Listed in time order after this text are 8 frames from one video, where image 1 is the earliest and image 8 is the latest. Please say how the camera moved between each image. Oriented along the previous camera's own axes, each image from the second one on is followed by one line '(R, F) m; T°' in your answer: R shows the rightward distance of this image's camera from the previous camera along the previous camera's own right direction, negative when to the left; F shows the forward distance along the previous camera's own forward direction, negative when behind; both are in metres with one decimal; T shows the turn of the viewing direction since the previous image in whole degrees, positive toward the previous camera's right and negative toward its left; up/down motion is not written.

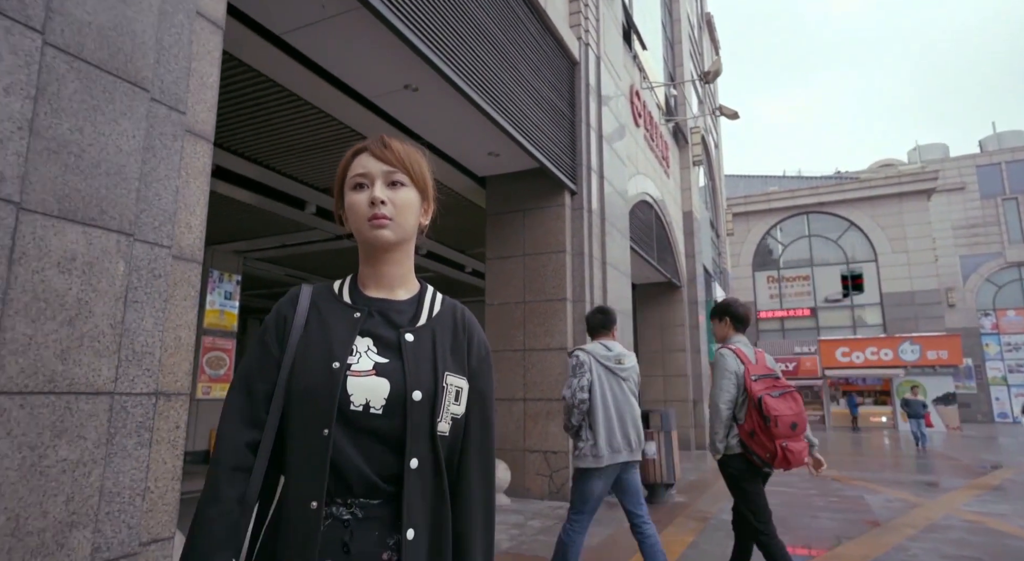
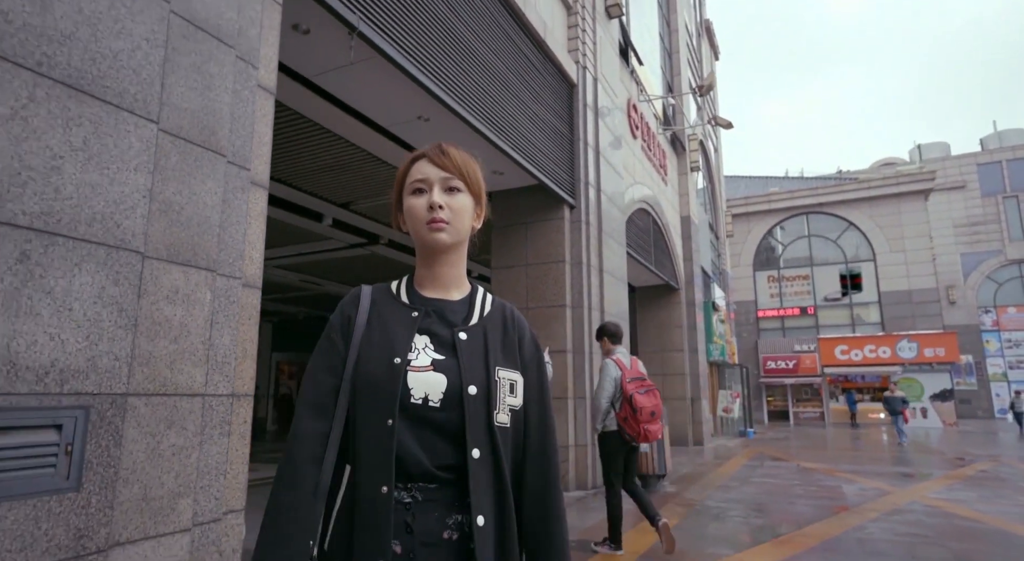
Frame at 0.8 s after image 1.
(0.0, -0.6) m; 0°
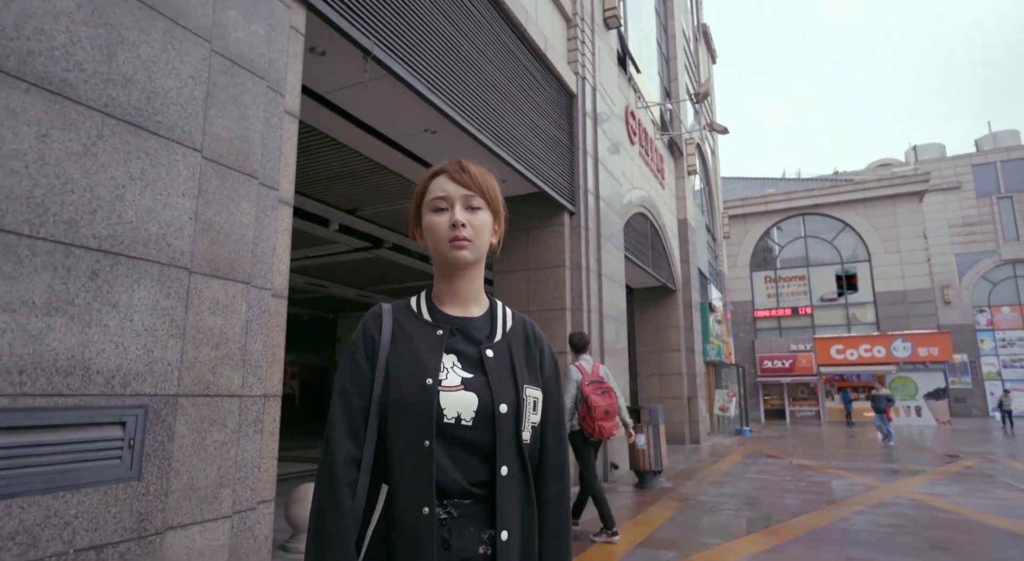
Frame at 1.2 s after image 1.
(0.0, -0.3) m; 0°
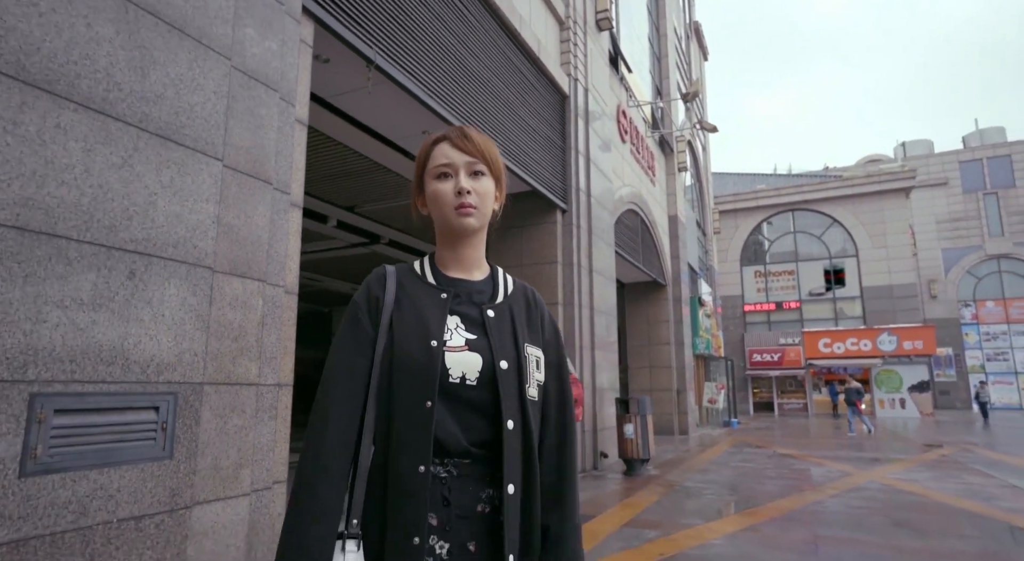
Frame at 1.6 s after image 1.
(0.0, -0.3) m; +1°
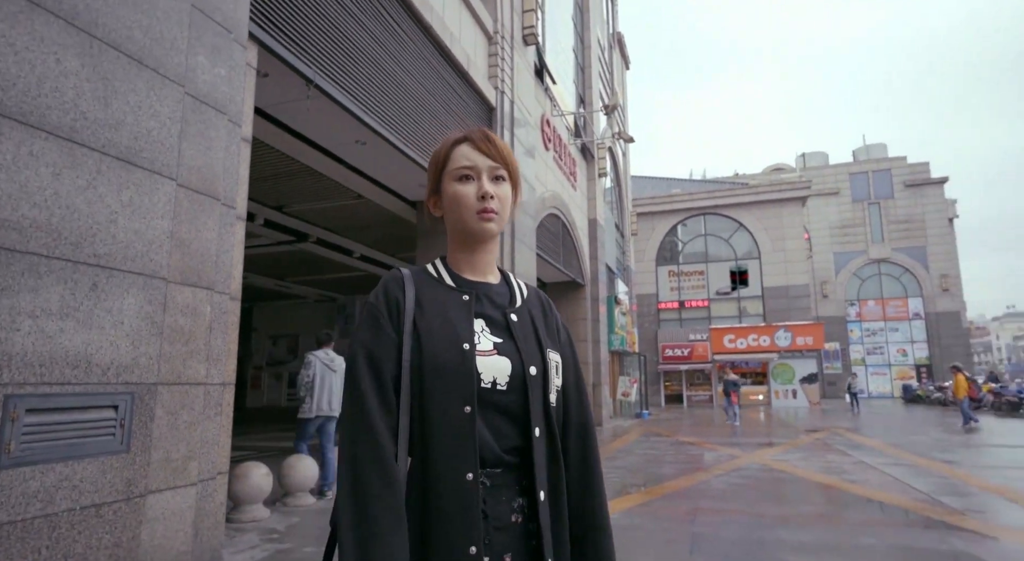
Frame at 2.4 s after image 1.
(0.0, -0.6) m; +7°
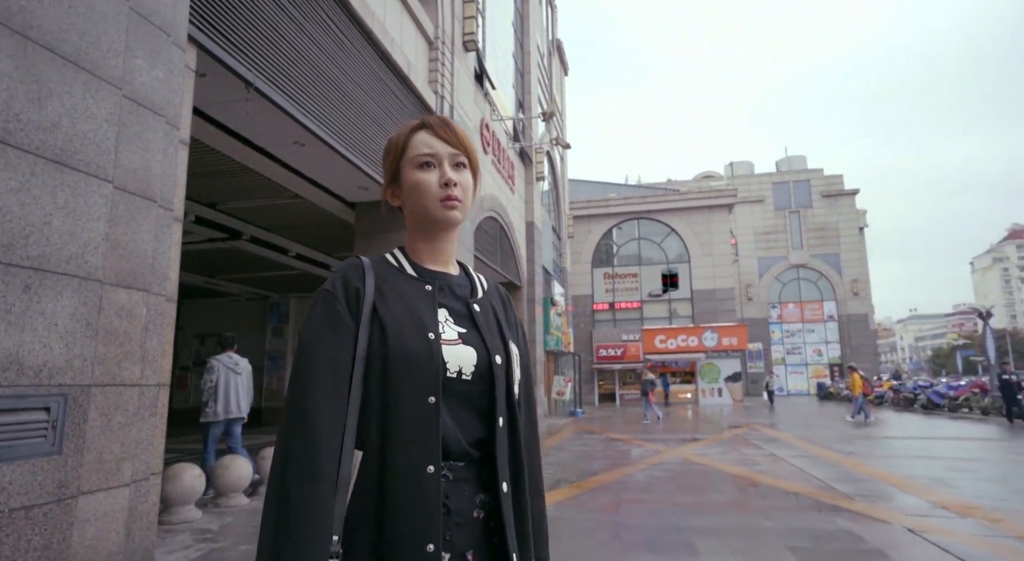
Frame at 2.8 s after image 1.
(0.0, -0.3) m; +6°
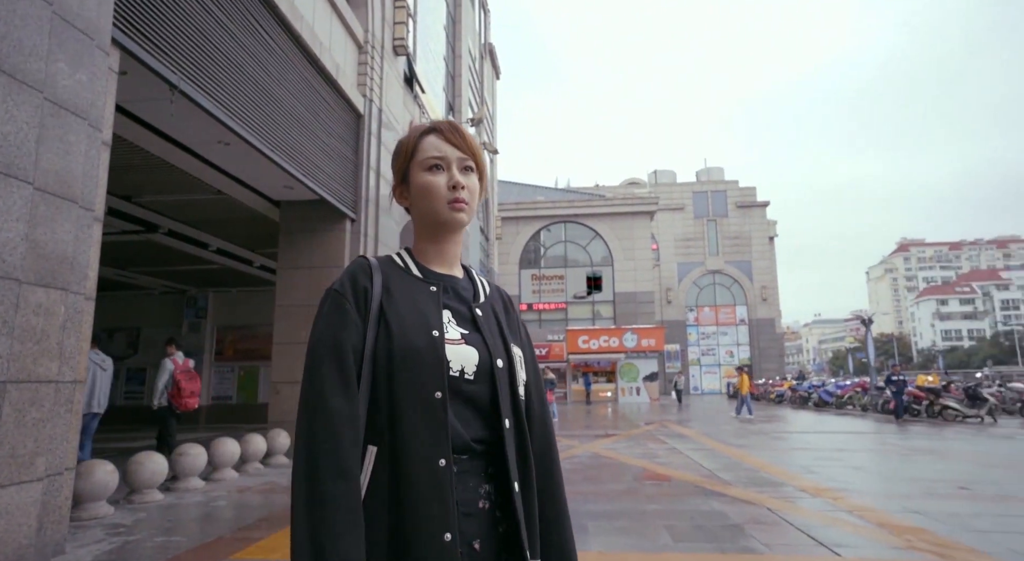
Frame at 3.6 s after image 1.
(+0.1, -0.4) m; +7°
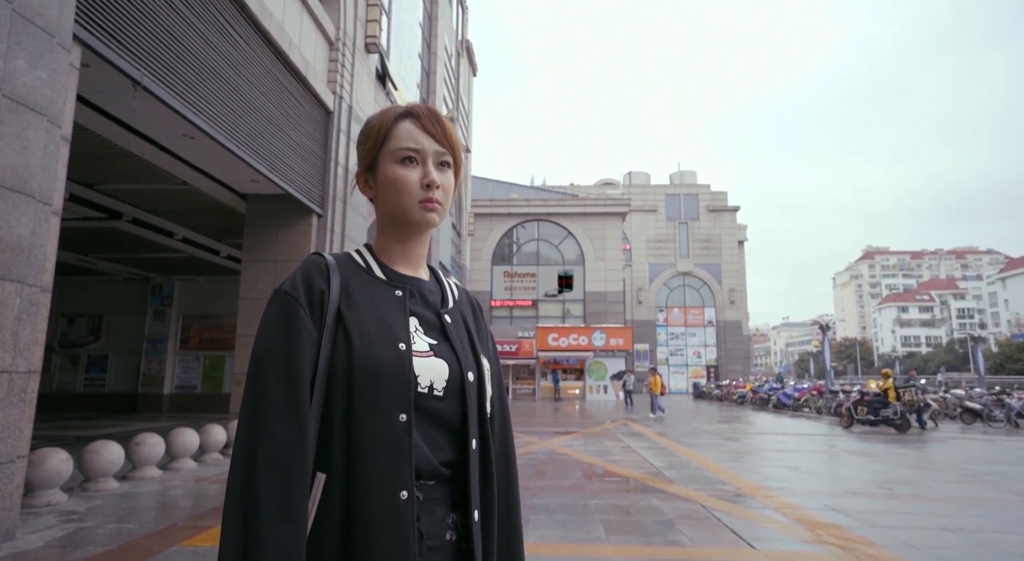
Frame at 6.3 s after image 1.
(+0.2, -0.2) m; +2°
